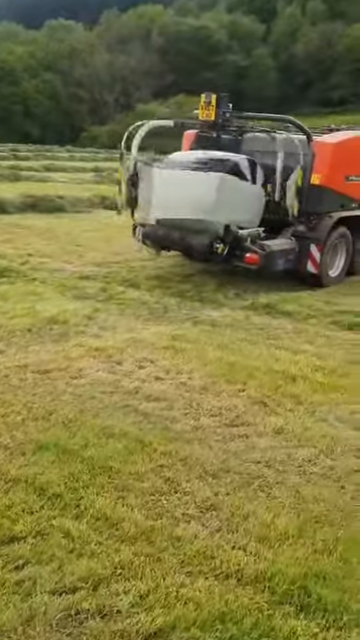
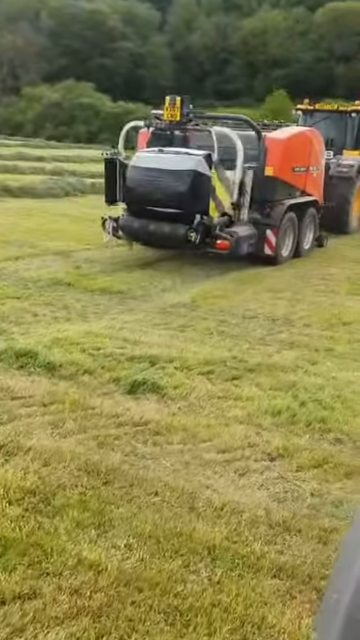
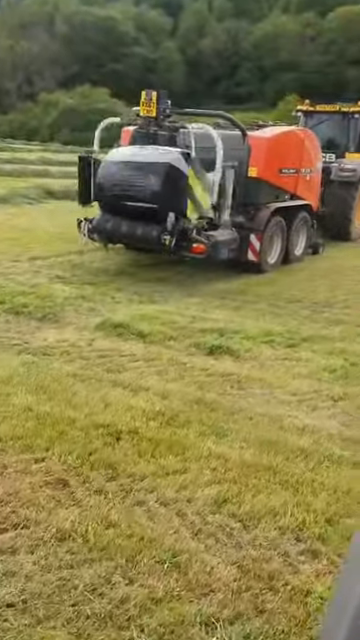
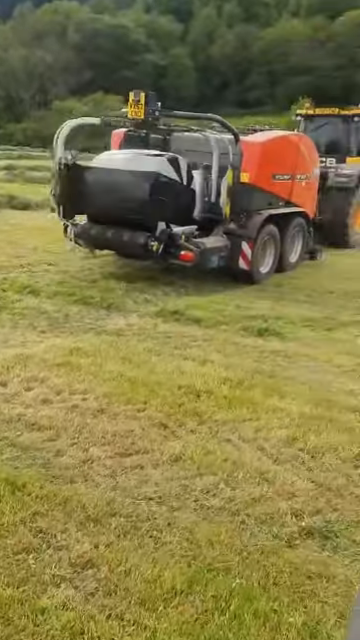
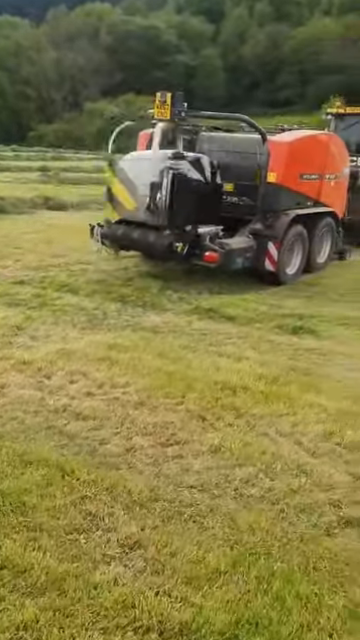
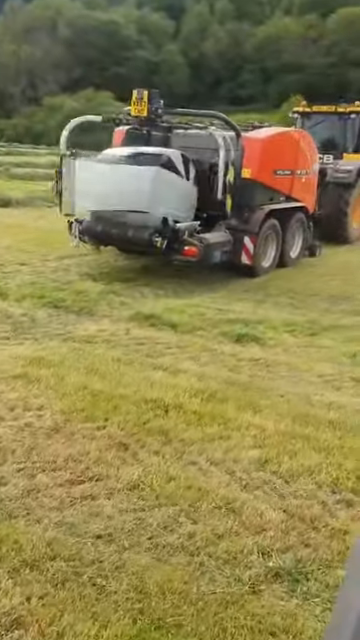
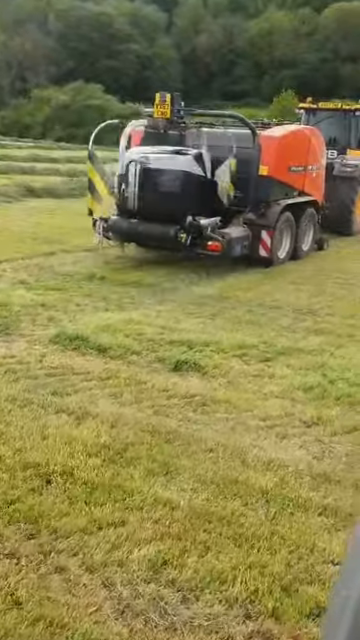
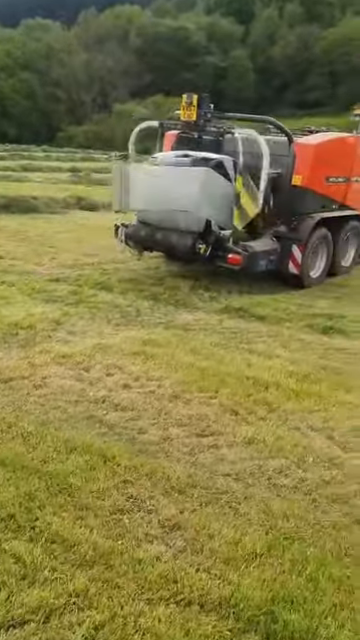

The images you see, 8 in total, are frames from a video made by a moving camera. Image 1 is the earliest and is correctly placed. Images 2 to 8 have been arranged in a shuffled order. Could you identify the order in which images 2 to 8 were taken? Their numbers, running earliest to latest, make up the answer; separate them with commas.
8, 5, 4, 6, 3, 7, 2
